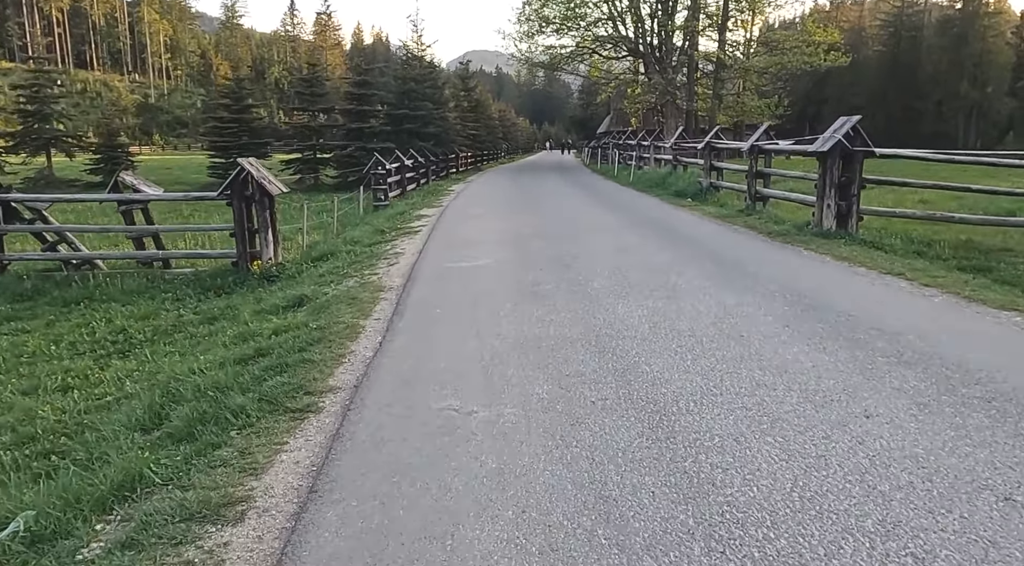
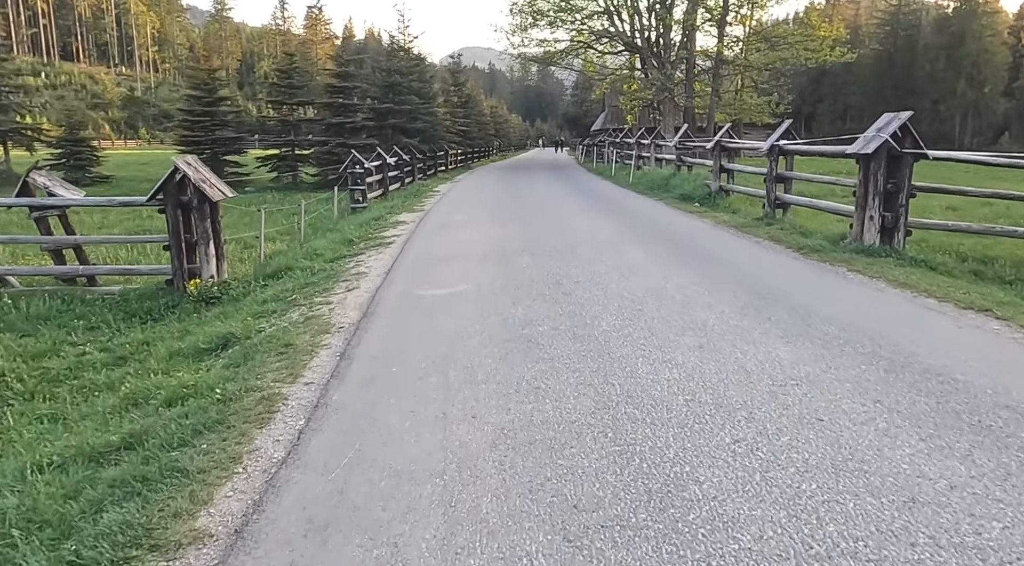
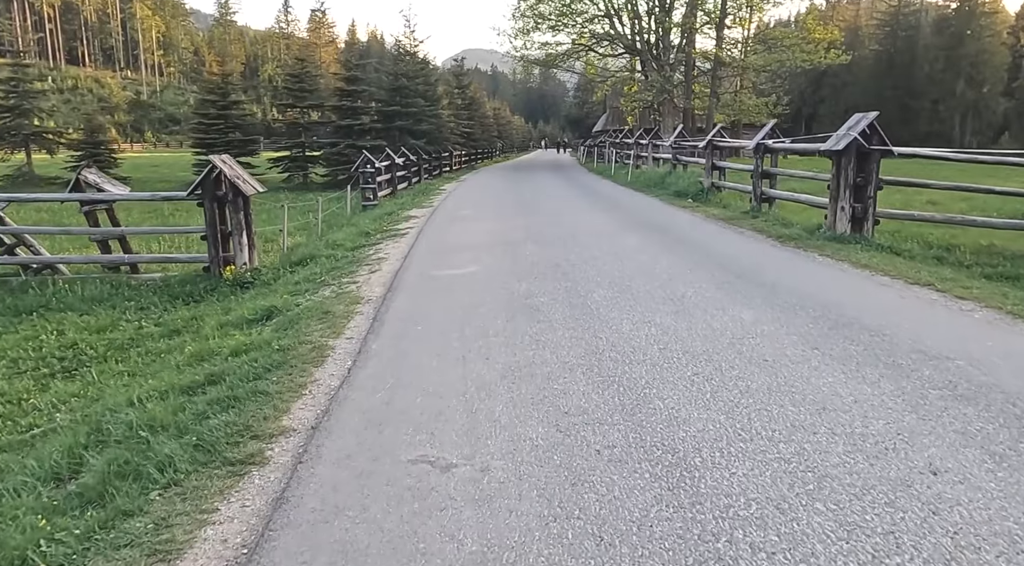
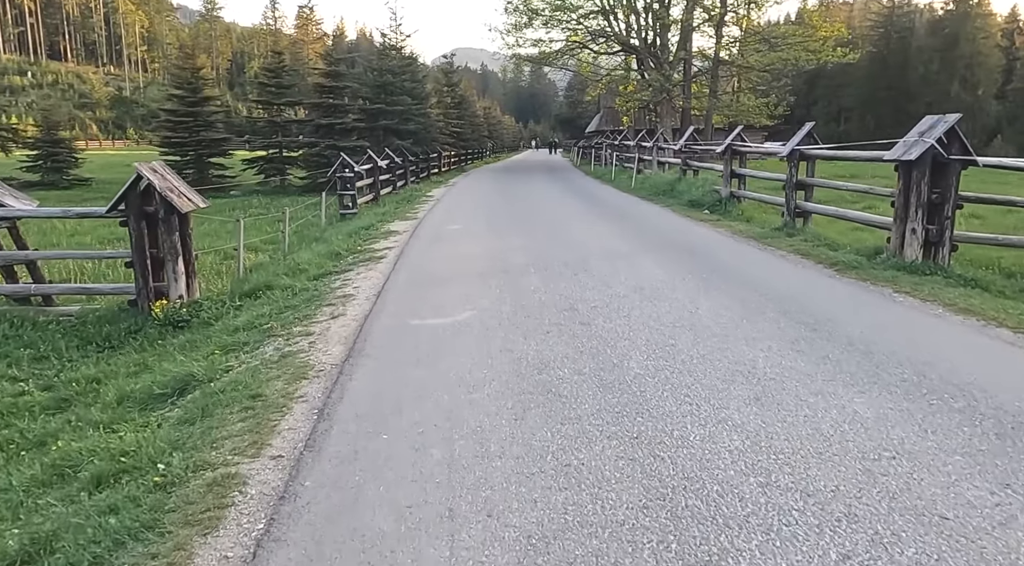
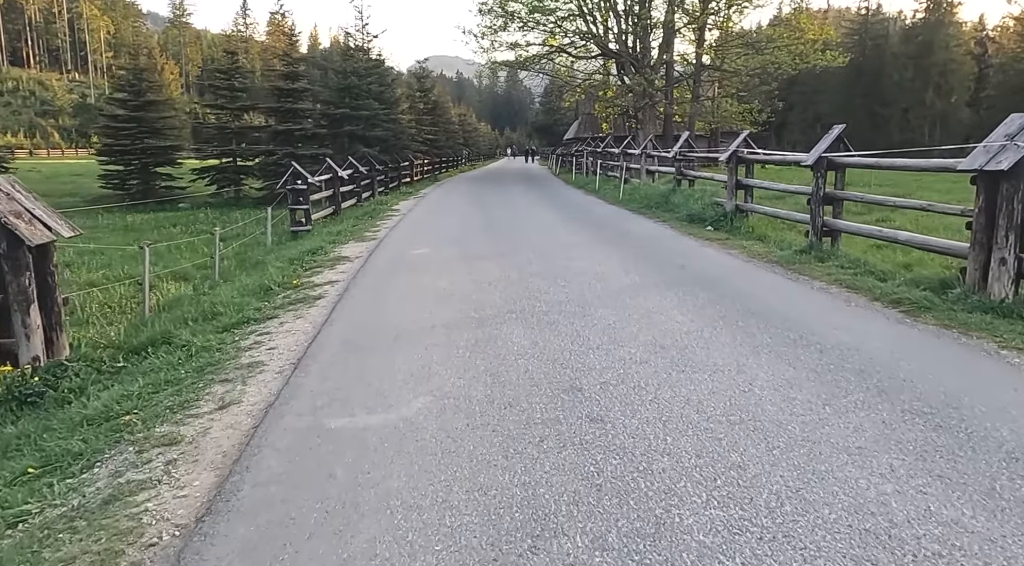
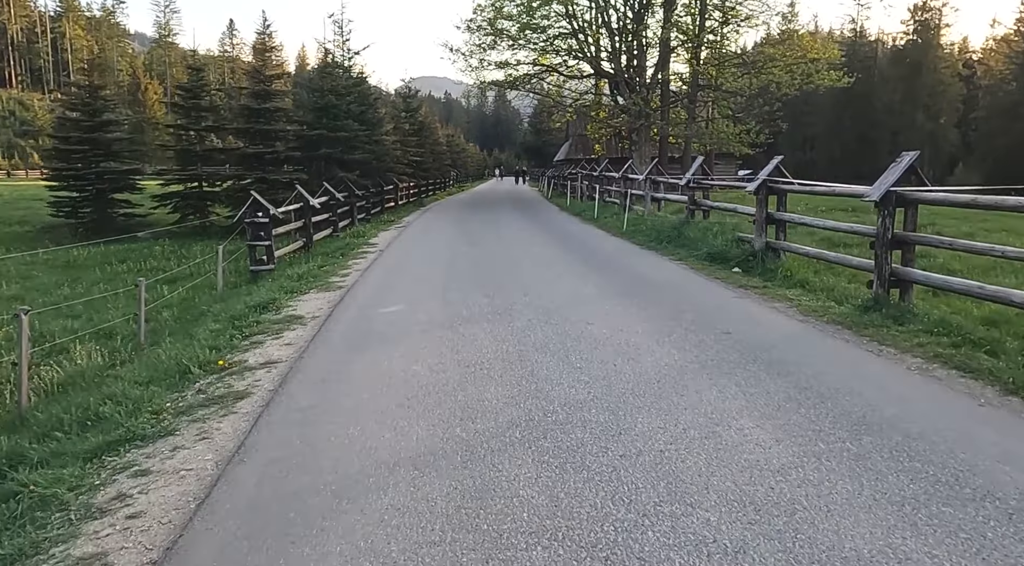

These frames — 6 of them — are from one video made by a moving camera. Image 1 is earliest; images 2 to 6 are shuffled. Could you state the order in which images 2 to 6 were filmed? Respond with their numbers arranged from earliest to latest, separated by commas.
3, 2, 4, 5, 6
